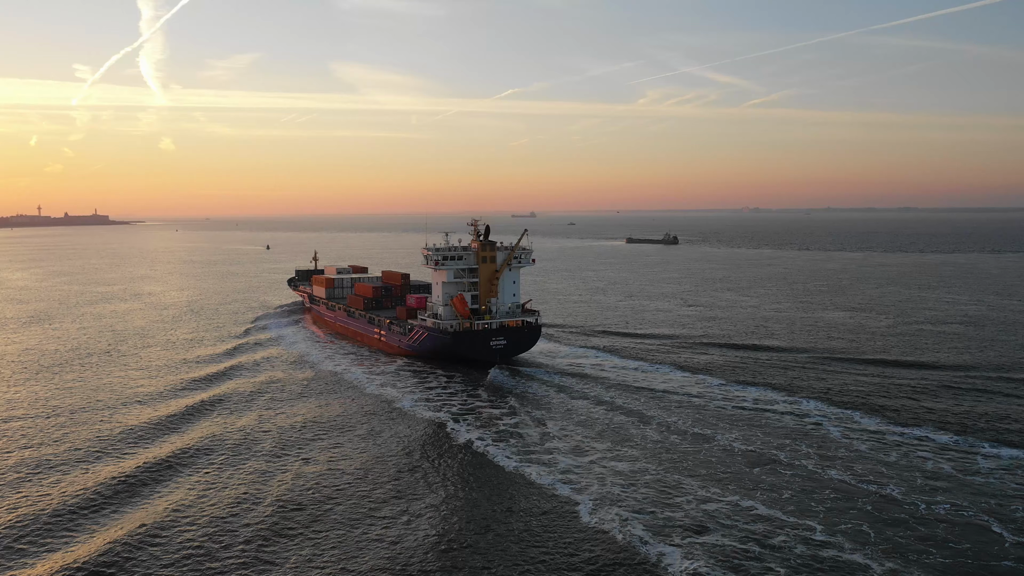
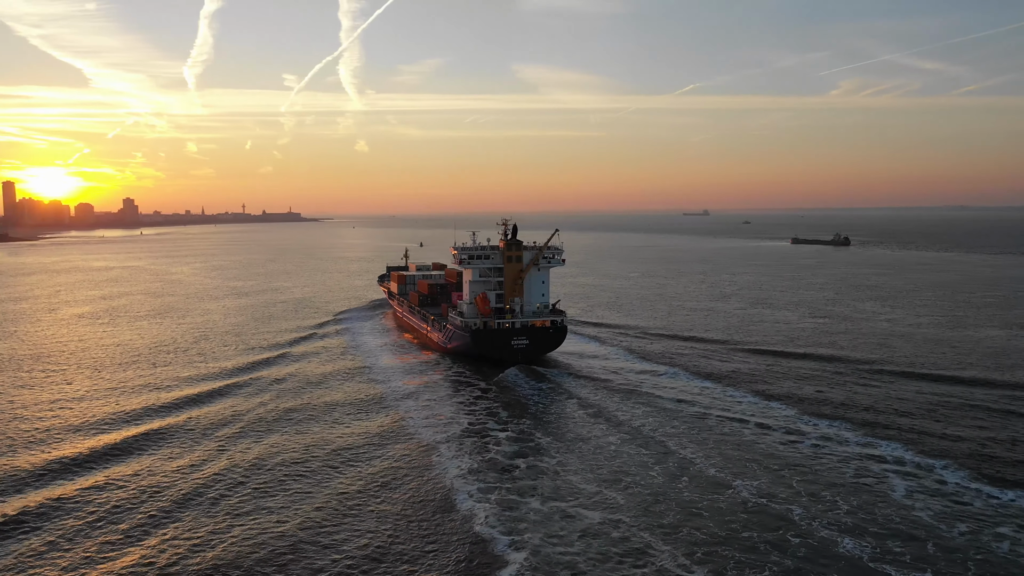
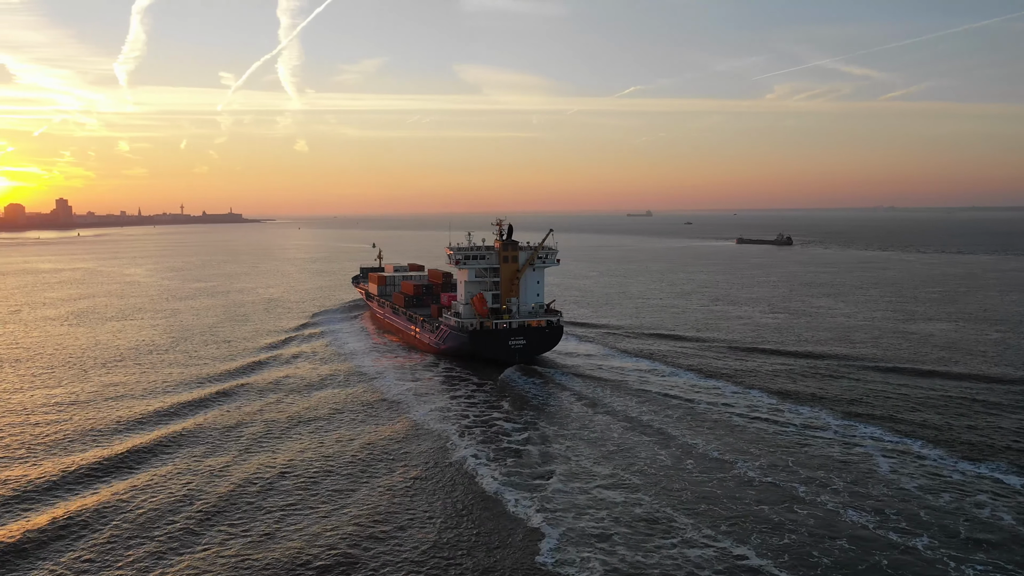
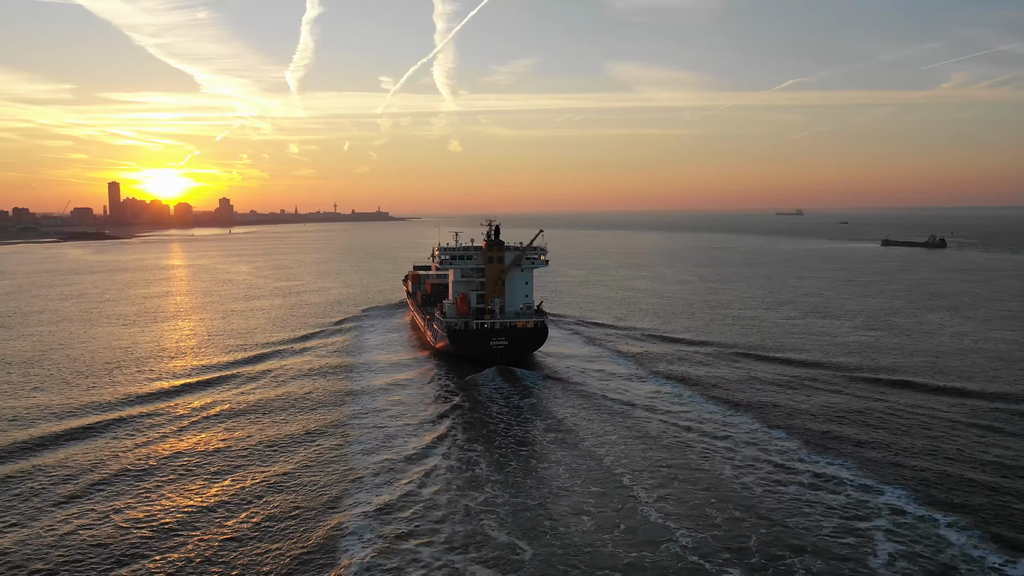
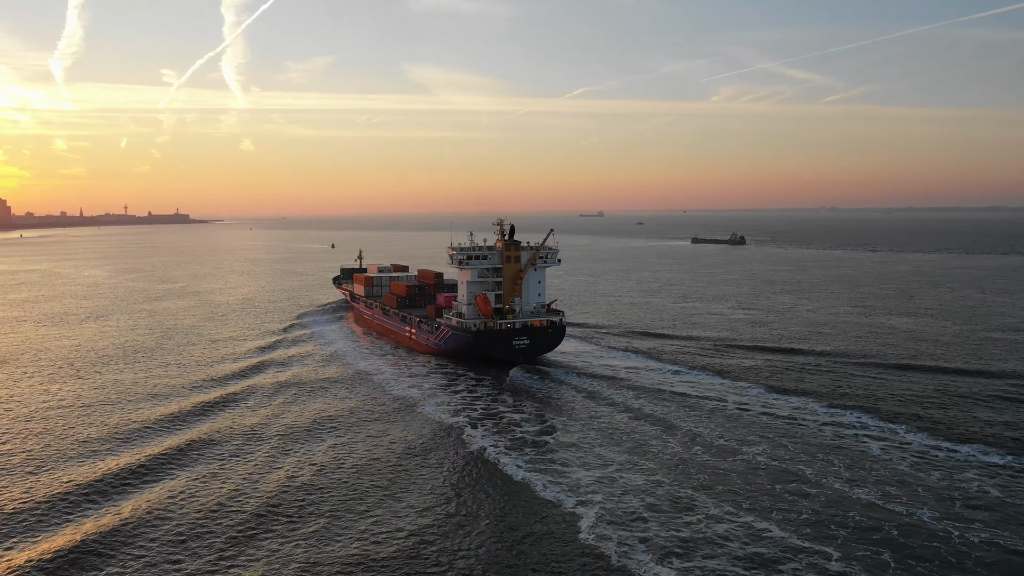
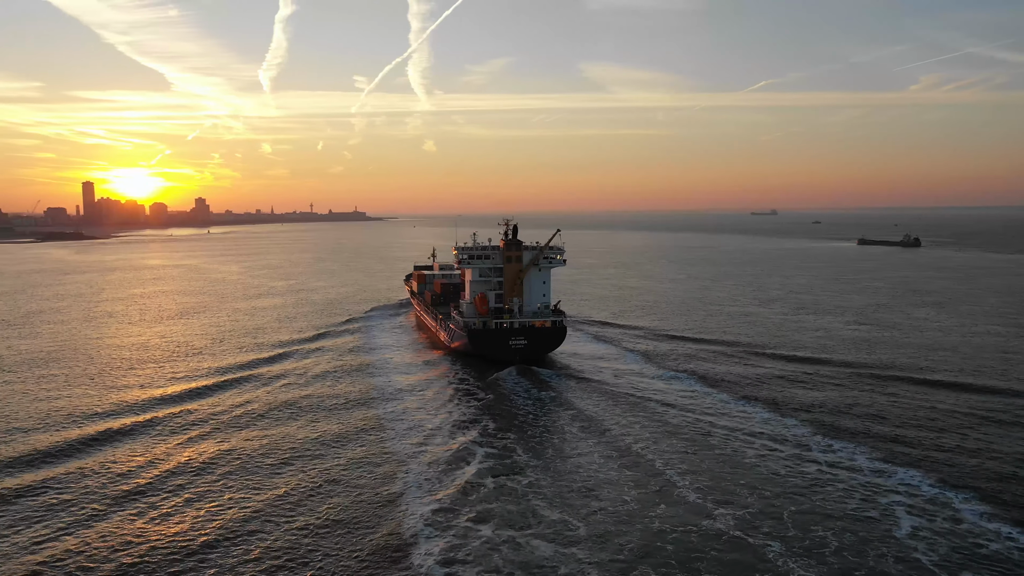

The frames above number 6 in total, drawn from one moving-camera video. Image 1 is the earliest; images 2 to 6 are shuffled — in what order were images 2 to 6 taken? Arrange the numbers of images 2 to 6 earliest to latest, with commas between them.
5, 3, 2, 6, 4
